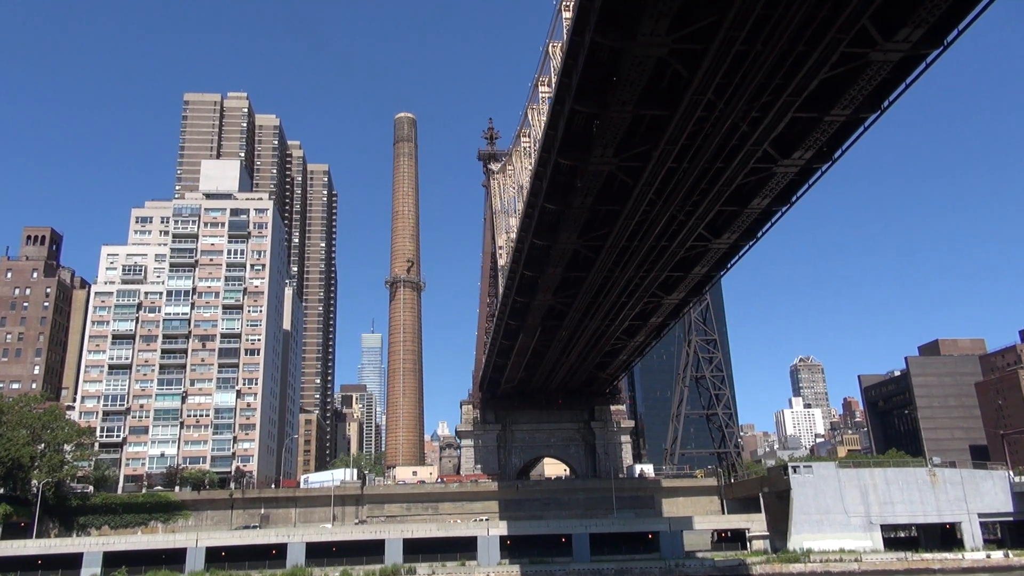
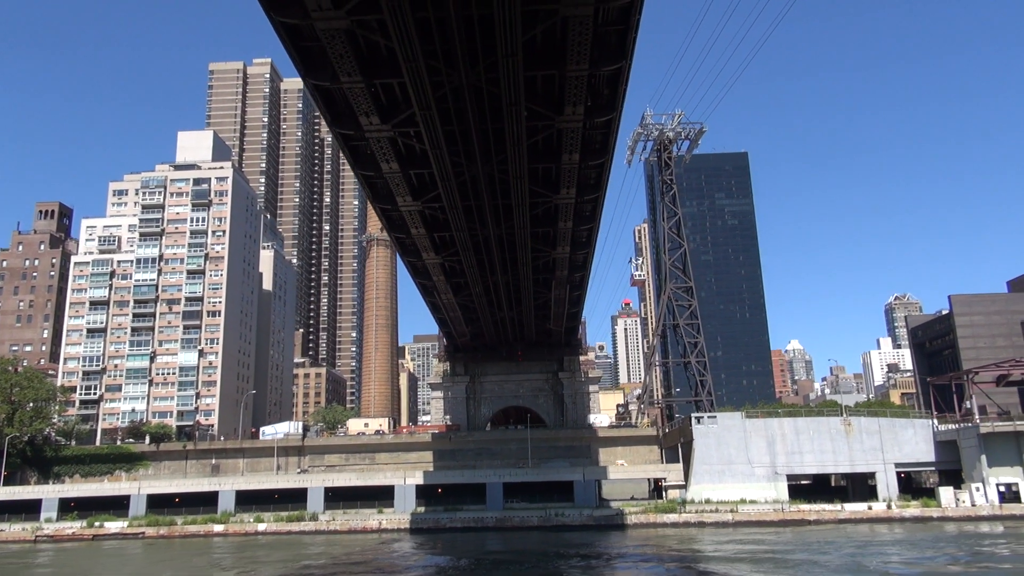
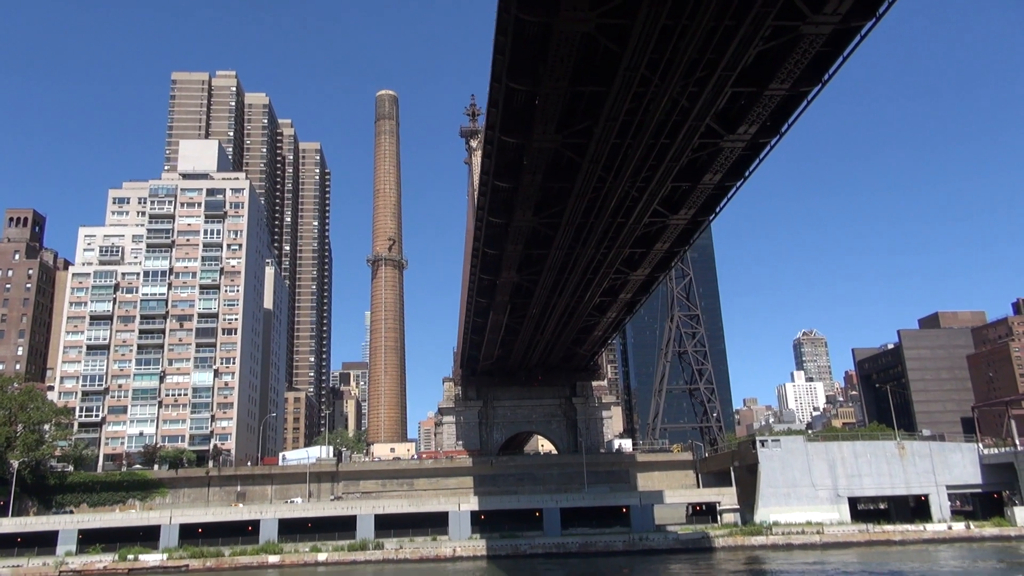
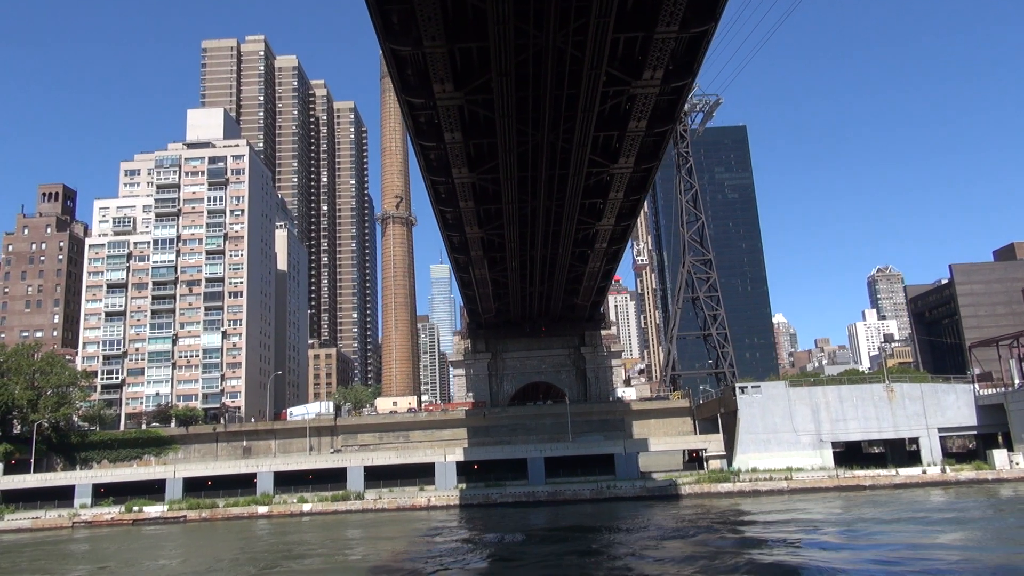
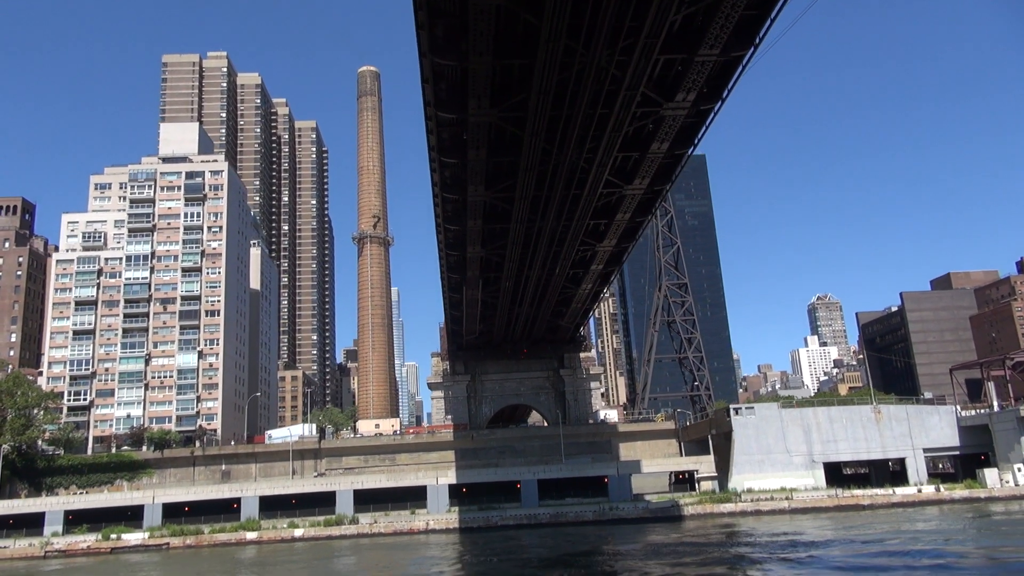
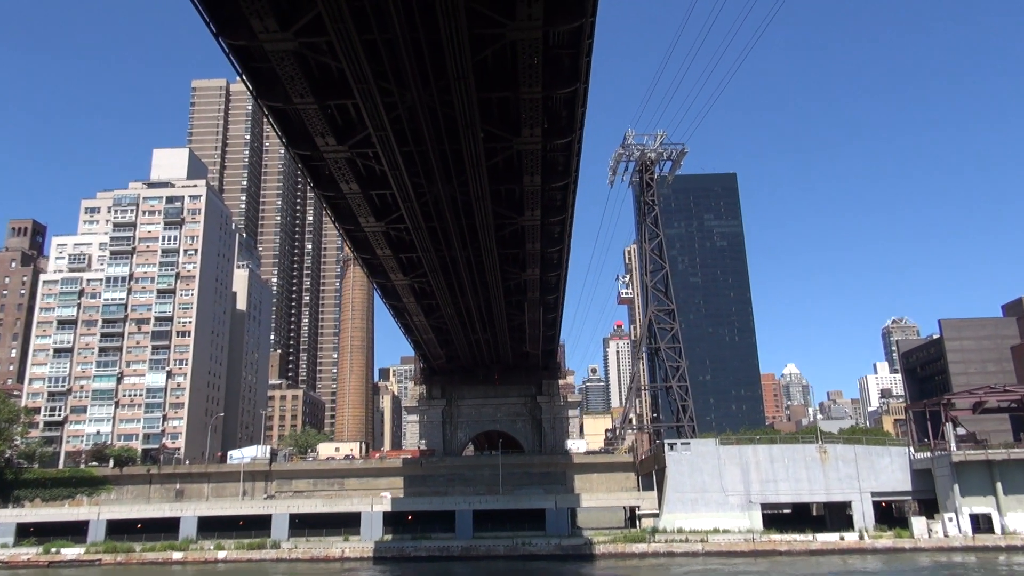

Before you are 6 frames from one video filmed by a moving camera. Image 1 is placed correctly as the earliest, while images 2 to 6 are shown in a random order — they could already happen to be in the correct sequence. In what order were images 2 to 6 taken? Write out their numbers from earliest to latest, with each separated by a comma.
3, 5, 4, 2, 6
